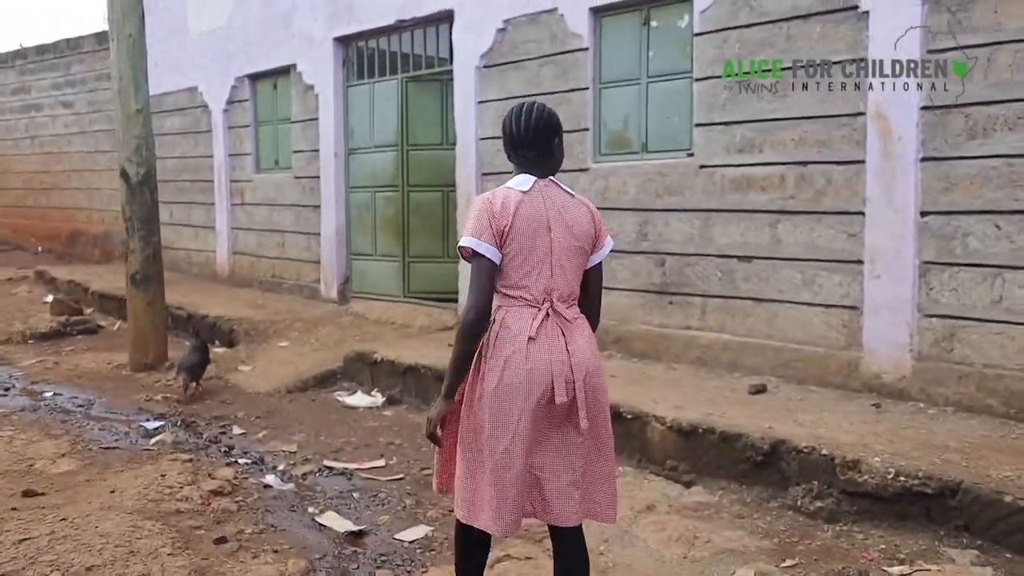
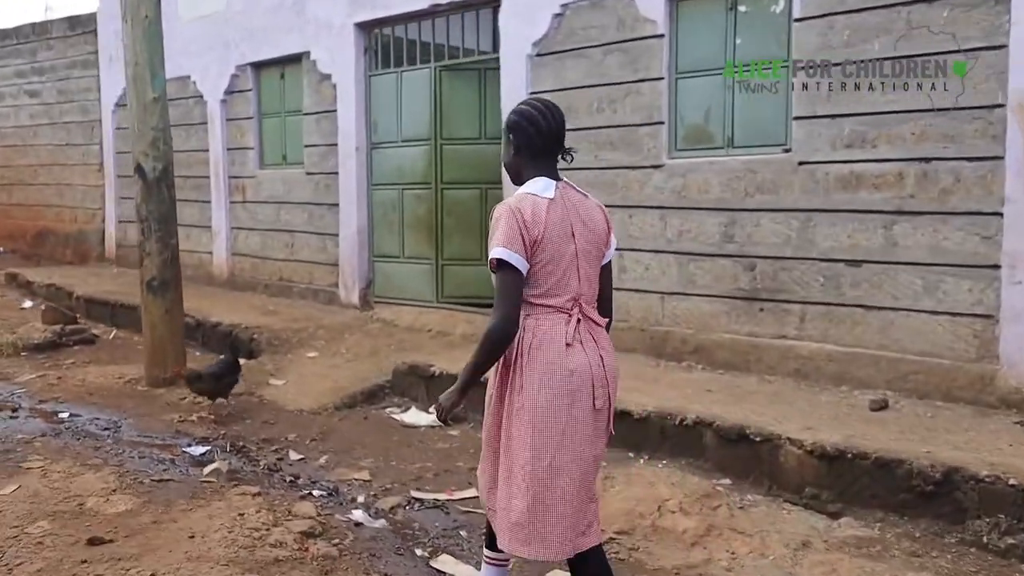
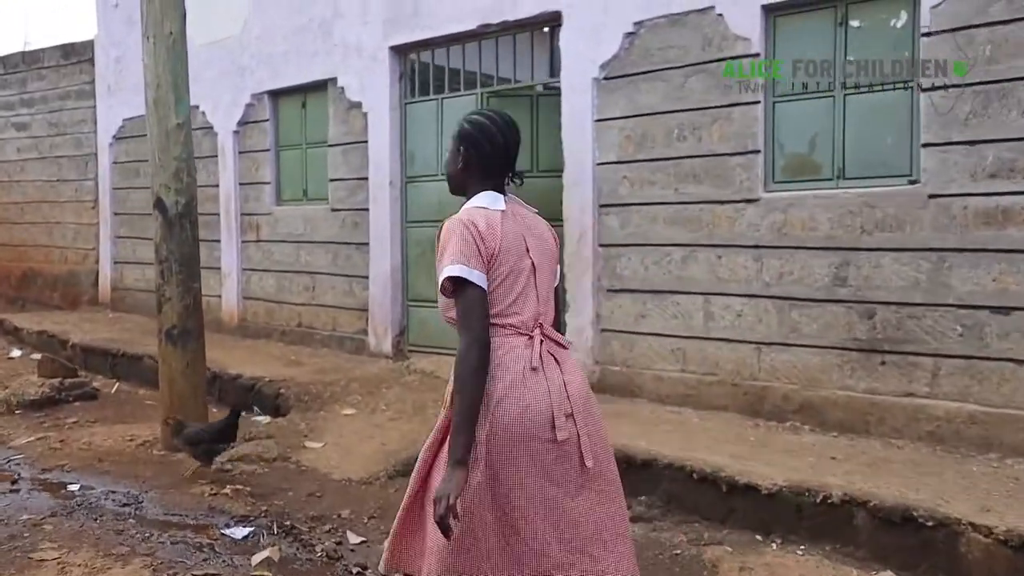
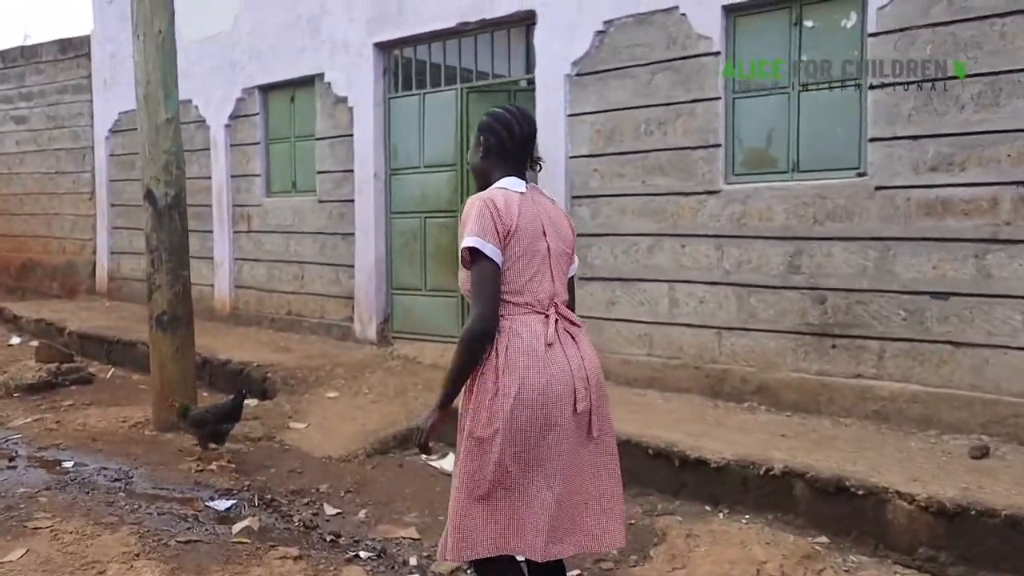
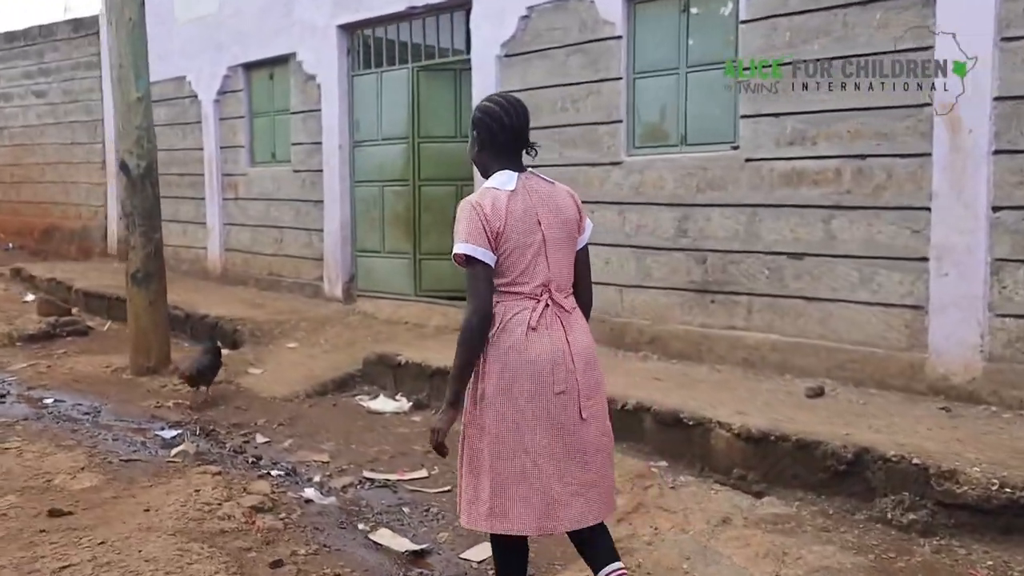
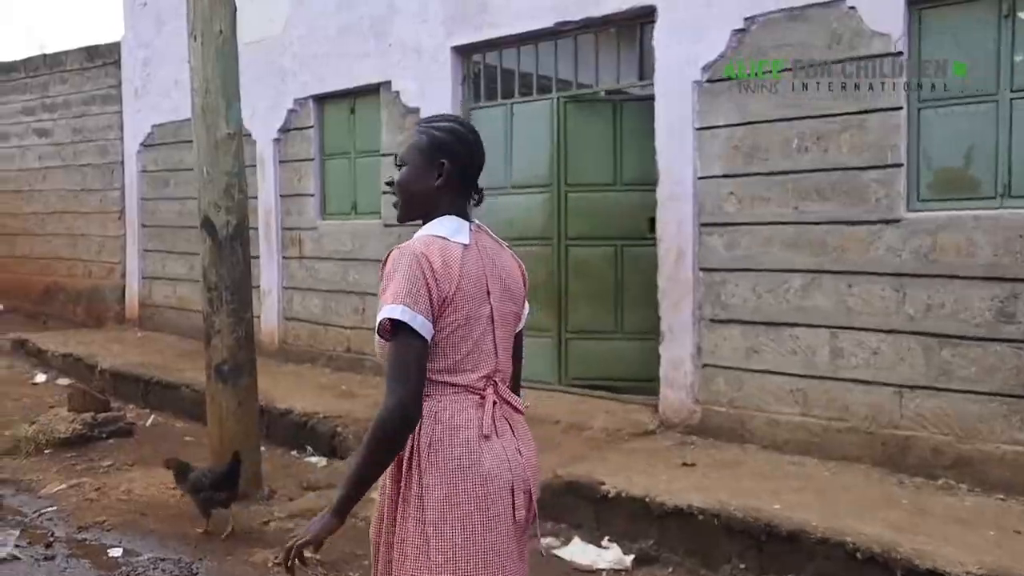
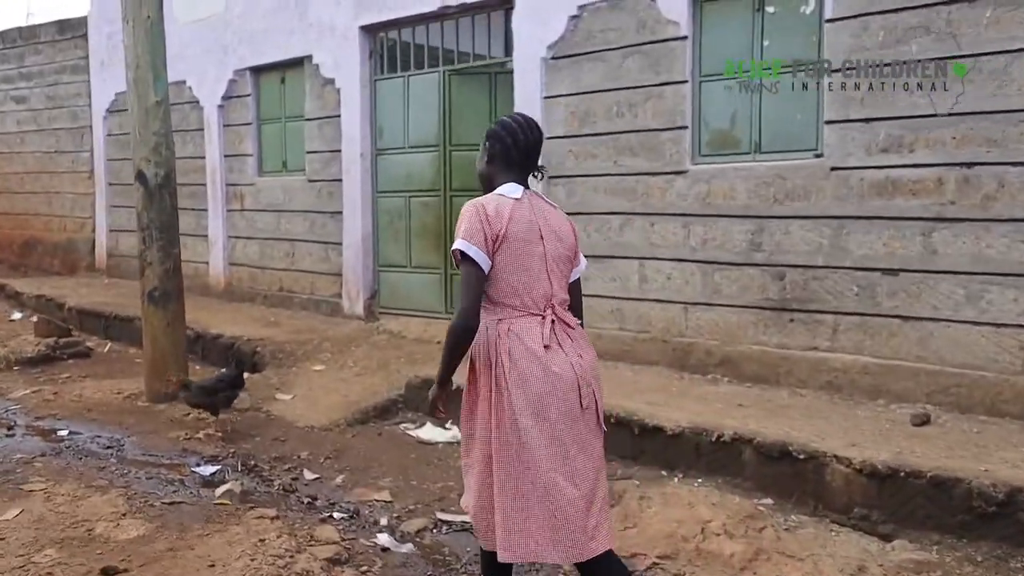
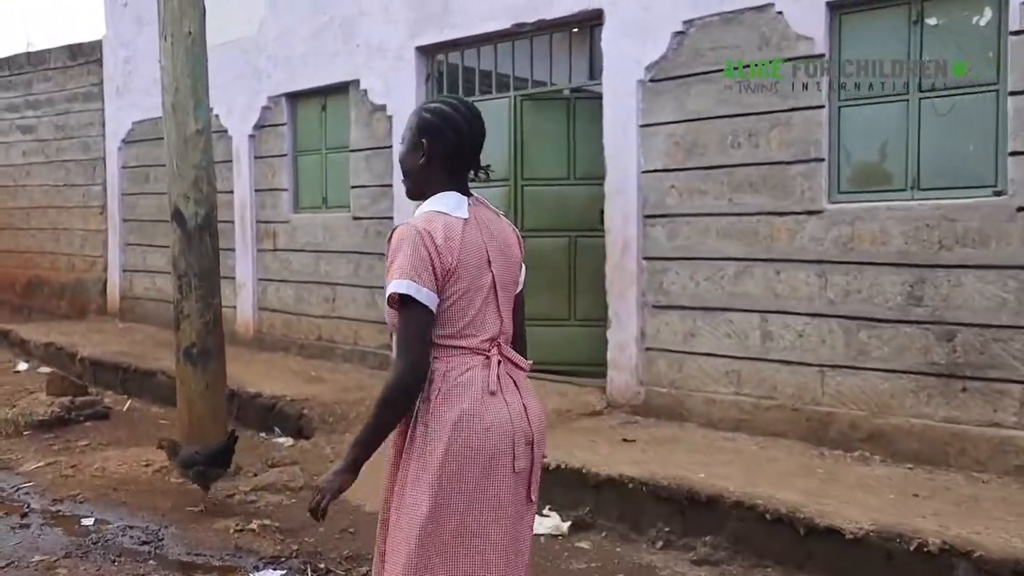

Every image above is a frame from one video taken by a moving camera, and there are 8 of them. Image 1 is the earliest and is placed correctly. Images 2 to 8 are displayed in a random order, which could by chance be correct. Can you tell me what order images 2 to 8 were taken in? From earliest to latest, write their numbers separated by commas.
5, 2, 7, 4, 3, 8, 6
